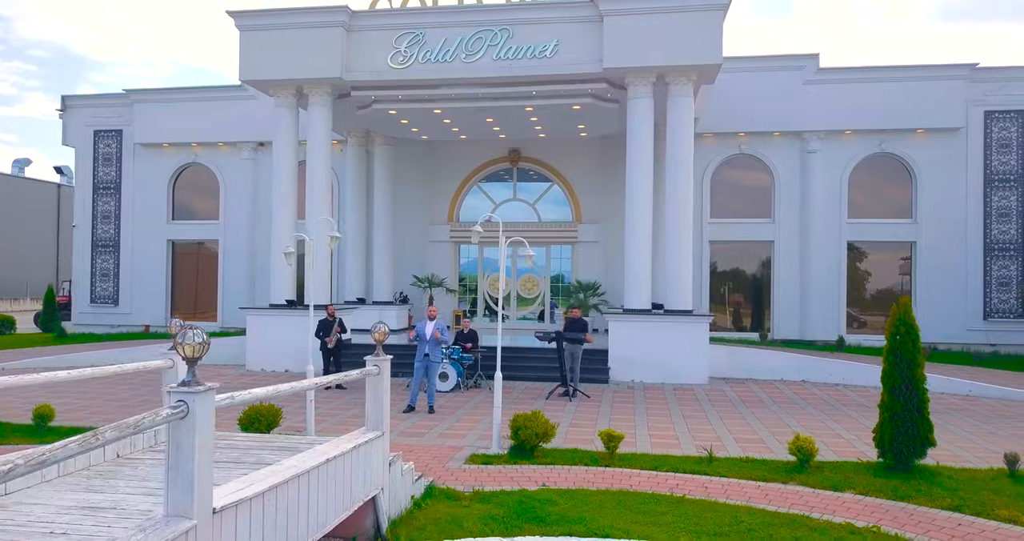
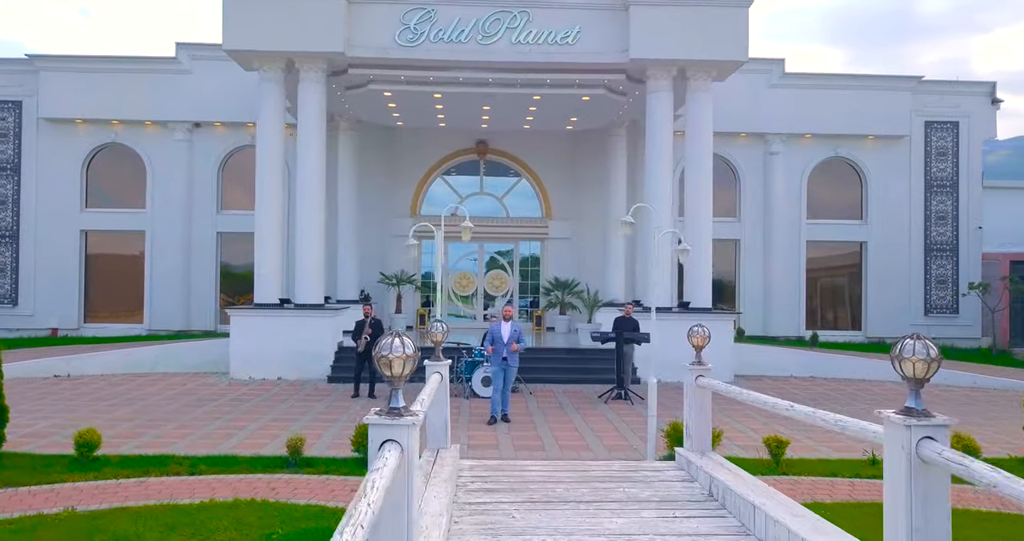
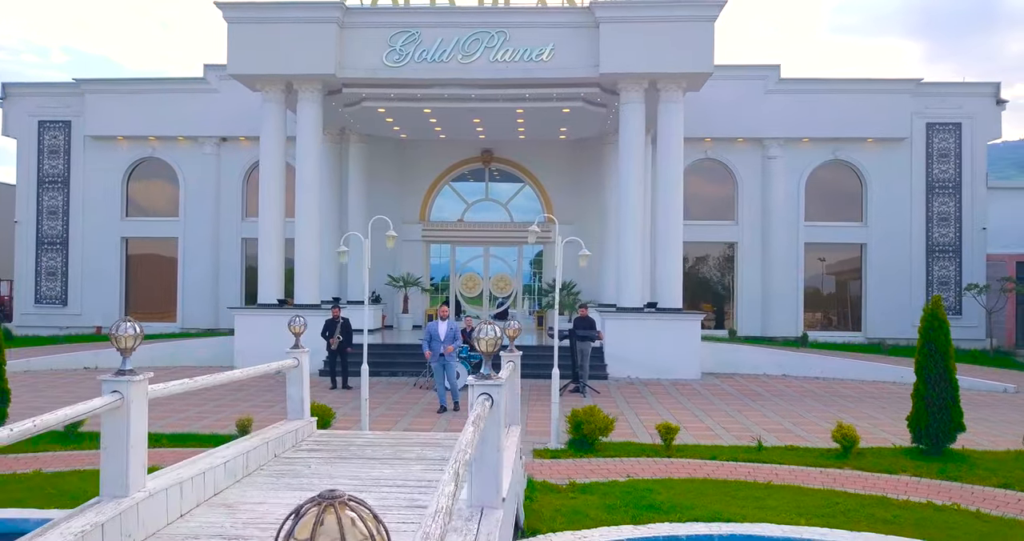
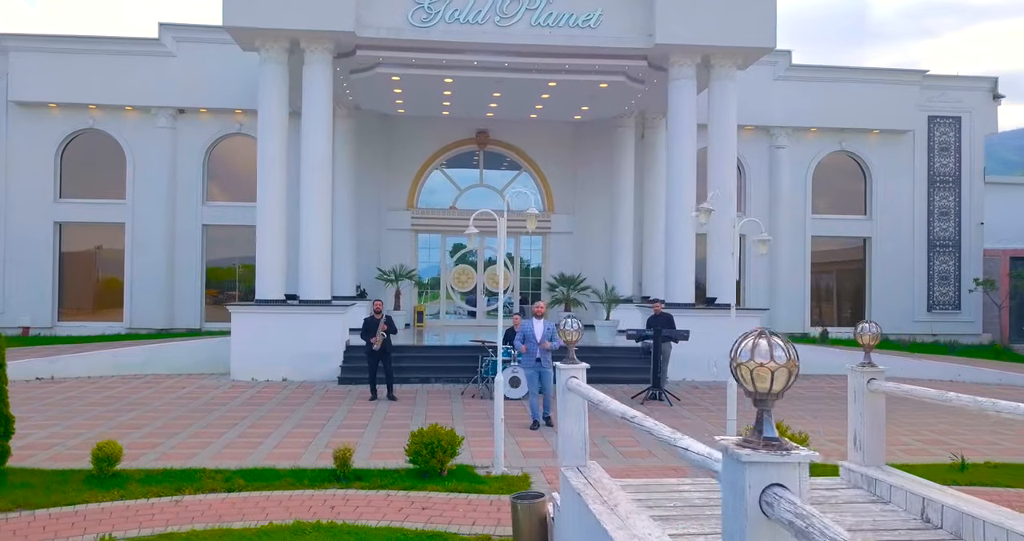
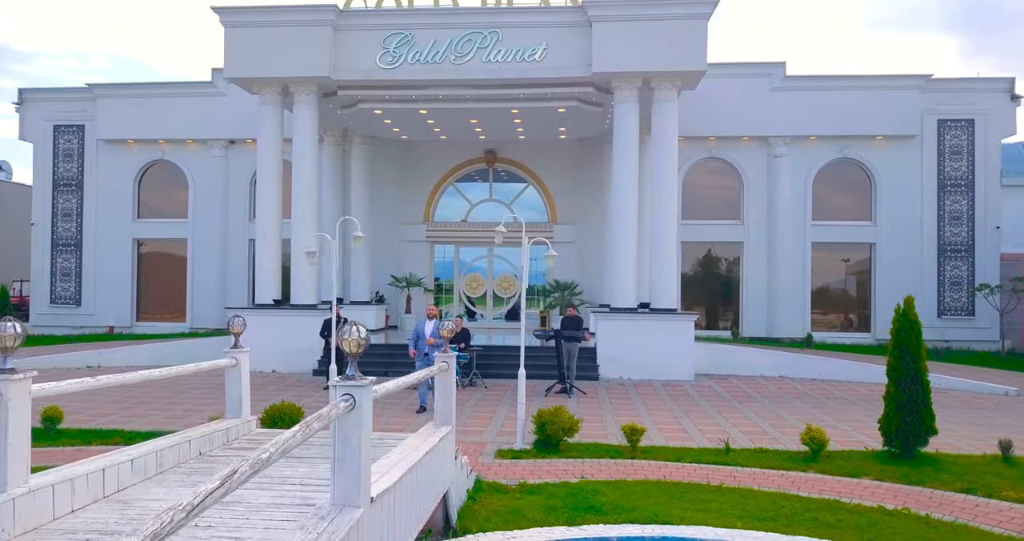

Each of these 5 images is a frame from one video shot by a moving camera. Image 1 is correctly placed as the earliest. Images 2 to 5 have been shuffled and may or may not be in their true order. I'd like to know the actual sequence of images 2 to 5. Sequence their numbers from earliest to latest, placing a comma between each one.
5, 3, 2, 4
